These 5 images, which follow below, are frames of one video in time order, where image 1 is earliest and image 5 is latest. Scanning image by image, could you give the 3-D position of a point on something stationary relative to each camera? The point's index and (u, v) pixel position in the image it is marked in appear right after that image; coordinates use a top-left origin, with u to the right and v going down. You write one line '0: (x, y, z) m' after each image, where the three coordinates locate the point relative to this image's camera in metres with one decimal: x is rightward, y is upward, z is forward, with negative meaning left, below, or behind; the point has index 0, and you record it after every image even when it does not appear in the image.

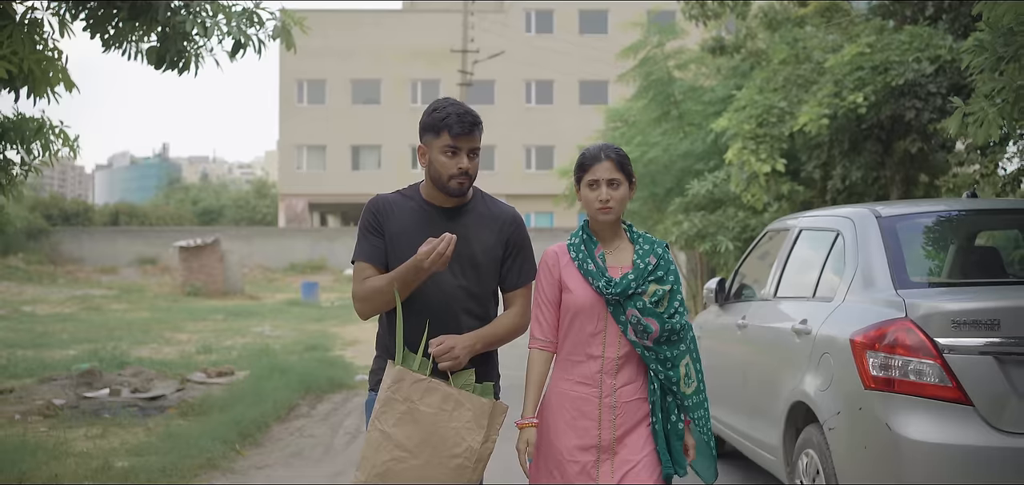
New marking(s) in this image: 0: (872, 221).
0: (+1.6, +0.1, +4.7) m
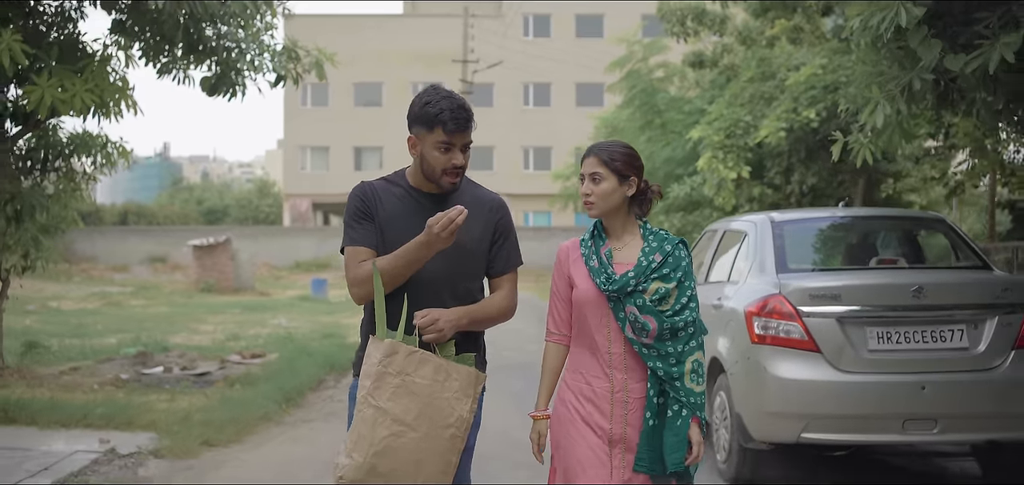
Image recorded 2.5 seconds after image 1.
0: (+1.5, +0.1, +6.3) m
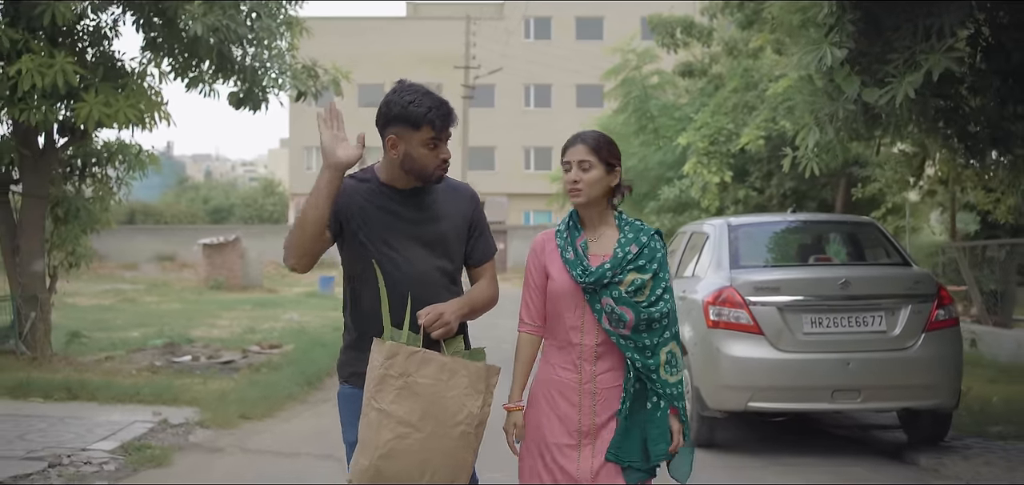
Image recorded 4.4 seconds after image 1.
0: (+1.5, +0.1, +7.3) m
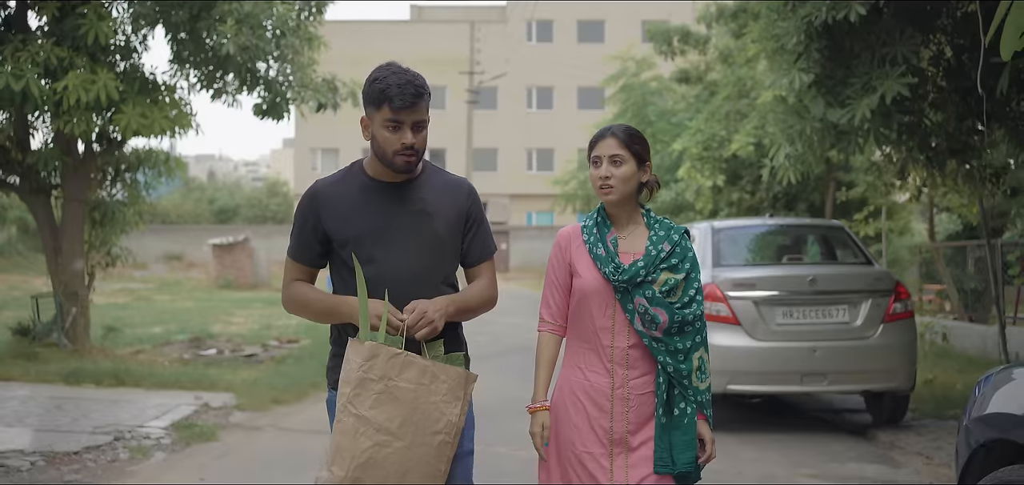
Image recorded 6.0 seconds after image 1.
0: (+1.6, +0.1, +8.1) m
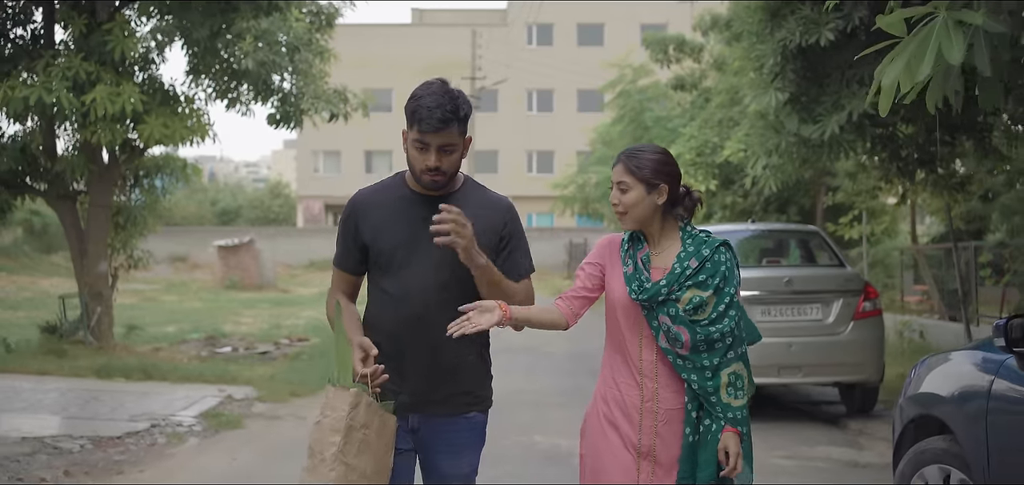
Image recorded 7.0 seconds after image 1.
0: (+1.6, +0.1, +8.8) m
